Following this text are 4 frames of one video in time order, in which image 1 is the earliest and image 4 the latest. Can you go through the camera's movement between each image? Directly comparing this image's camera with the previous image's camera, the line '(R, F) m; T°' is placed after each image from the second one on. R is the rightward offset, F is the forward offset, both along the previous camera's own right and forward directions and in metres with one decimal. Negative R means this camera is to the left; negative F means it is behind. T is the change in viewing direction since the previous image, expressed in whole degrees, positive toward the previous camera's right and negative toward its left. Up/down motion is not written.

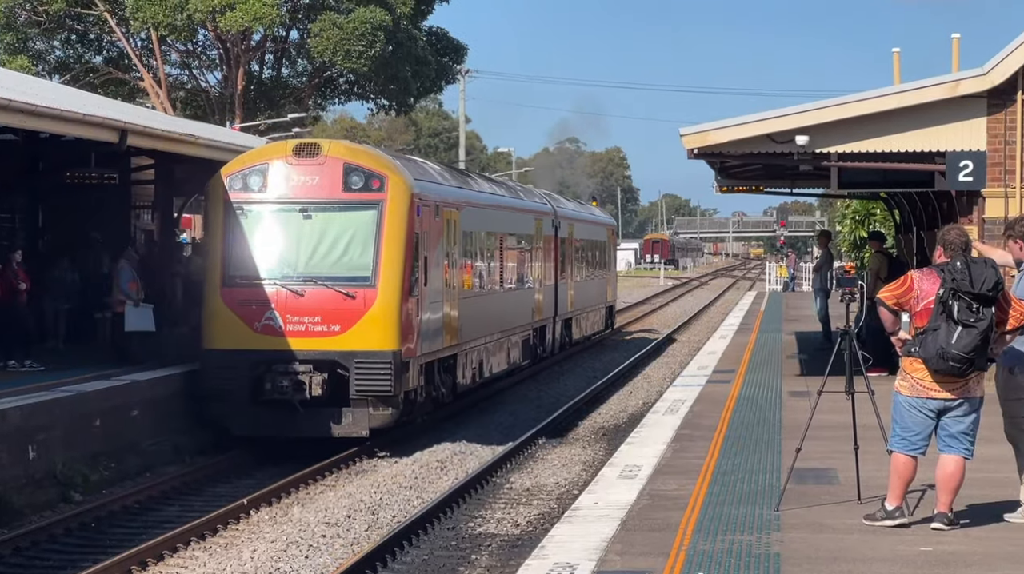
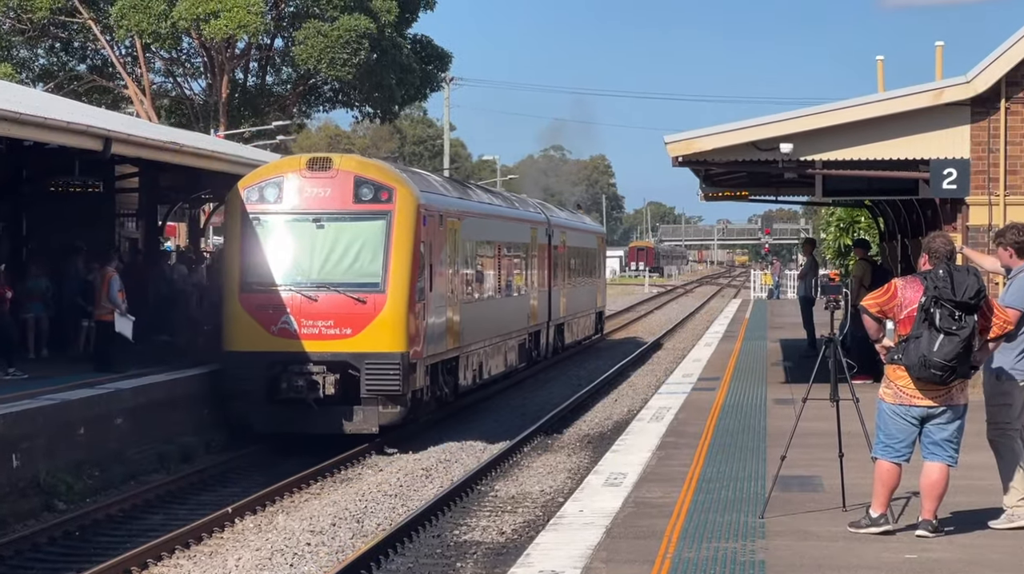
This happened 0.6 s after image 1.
(+0.1, 0.0) m; 0°
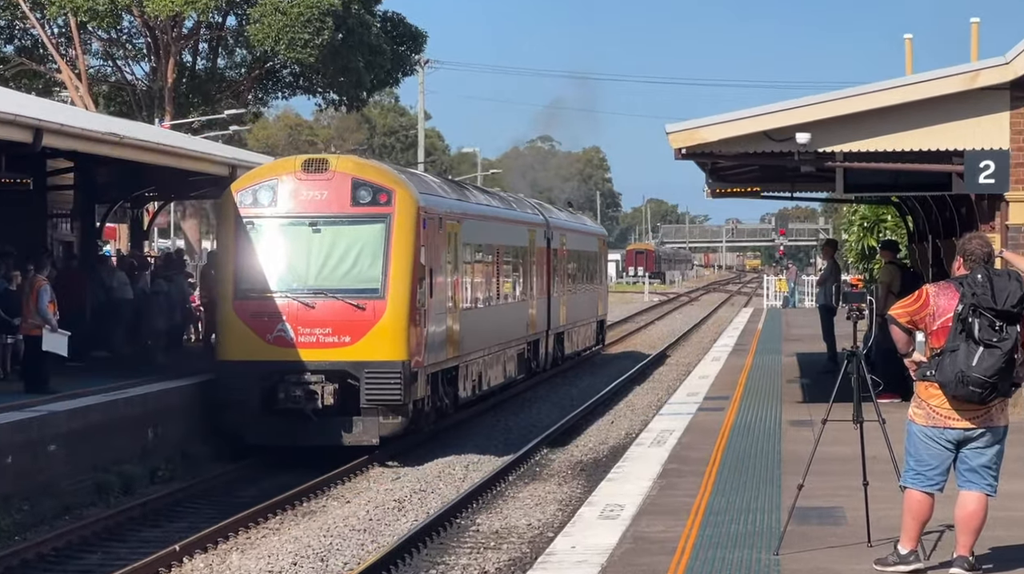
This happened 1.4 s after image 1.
(+0.2, +1.8) m; 0°
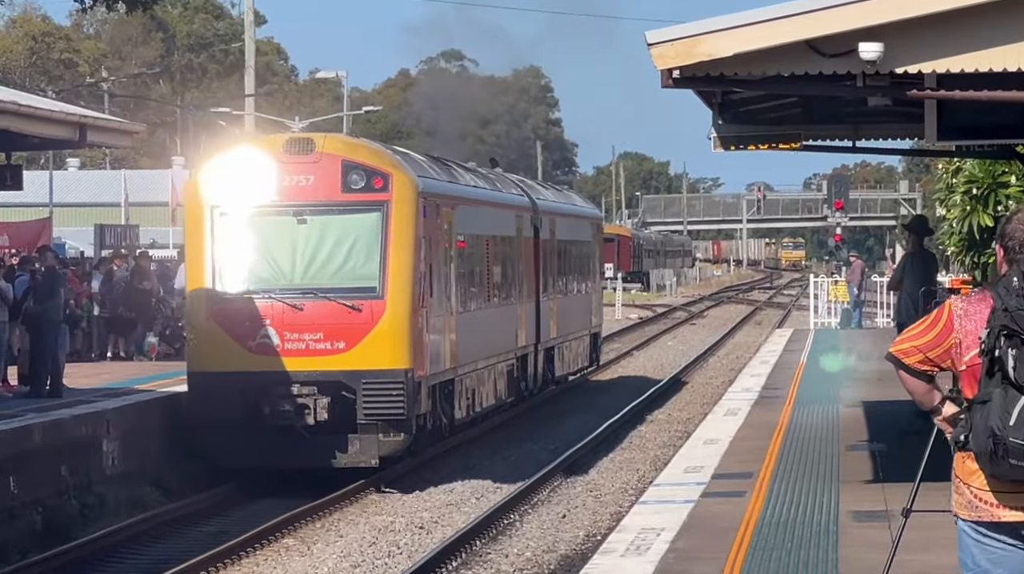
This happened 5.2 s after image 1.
(+0.8, +5.6) m; -1°
